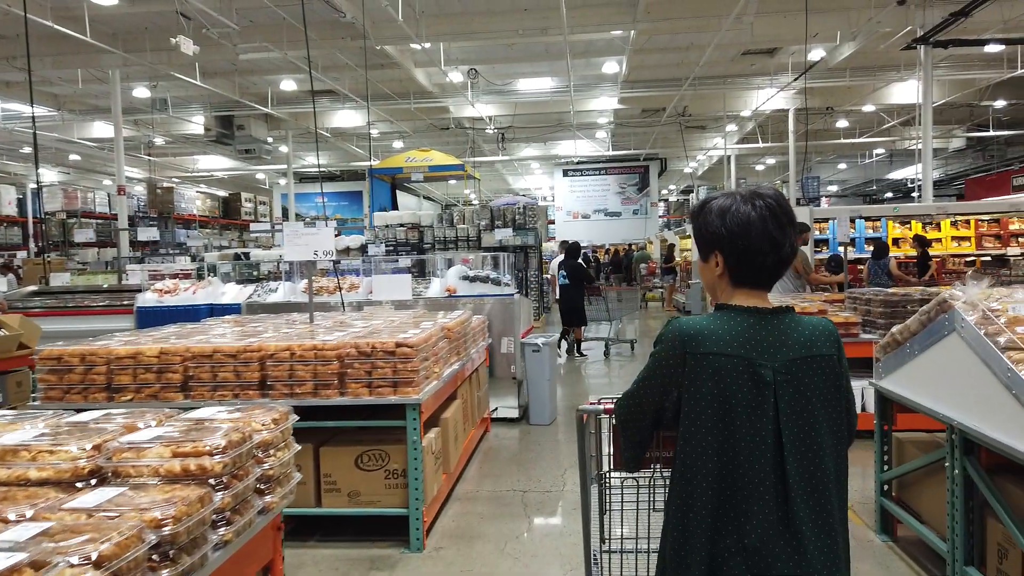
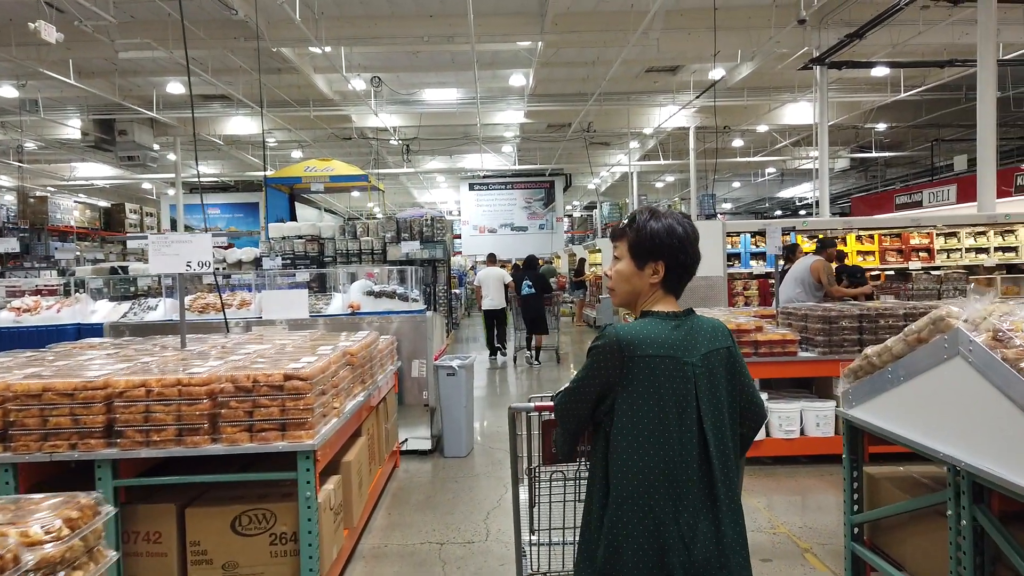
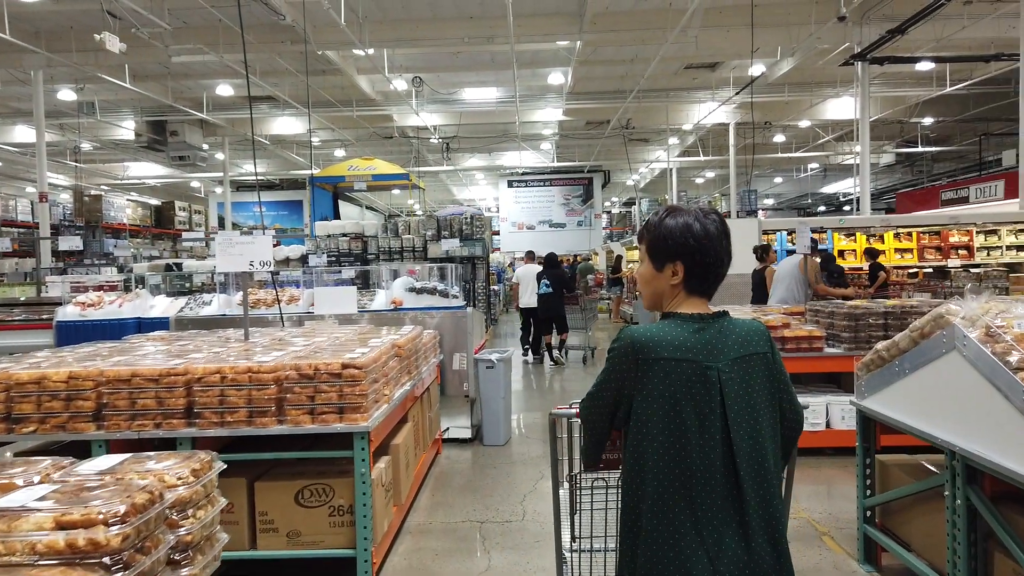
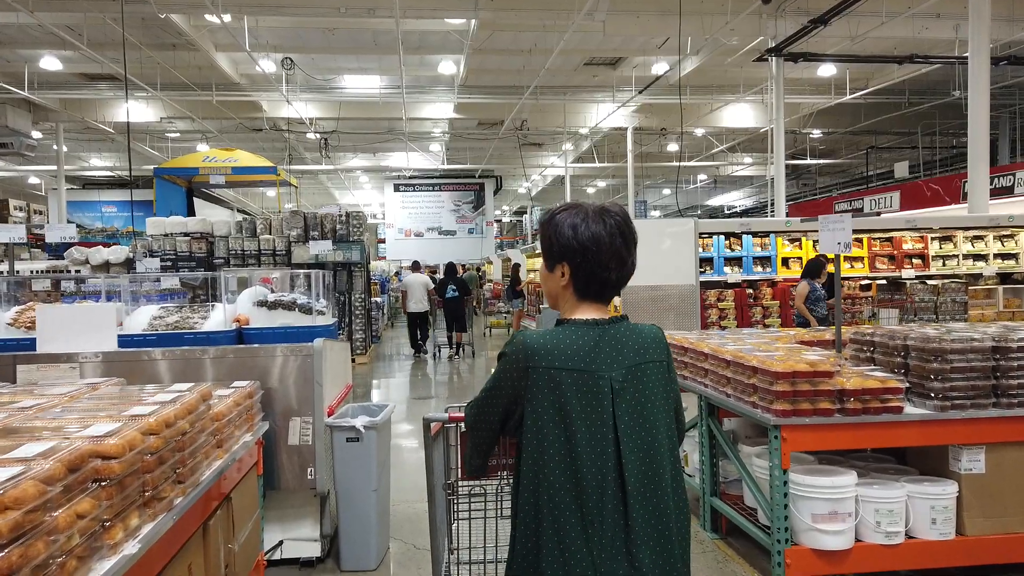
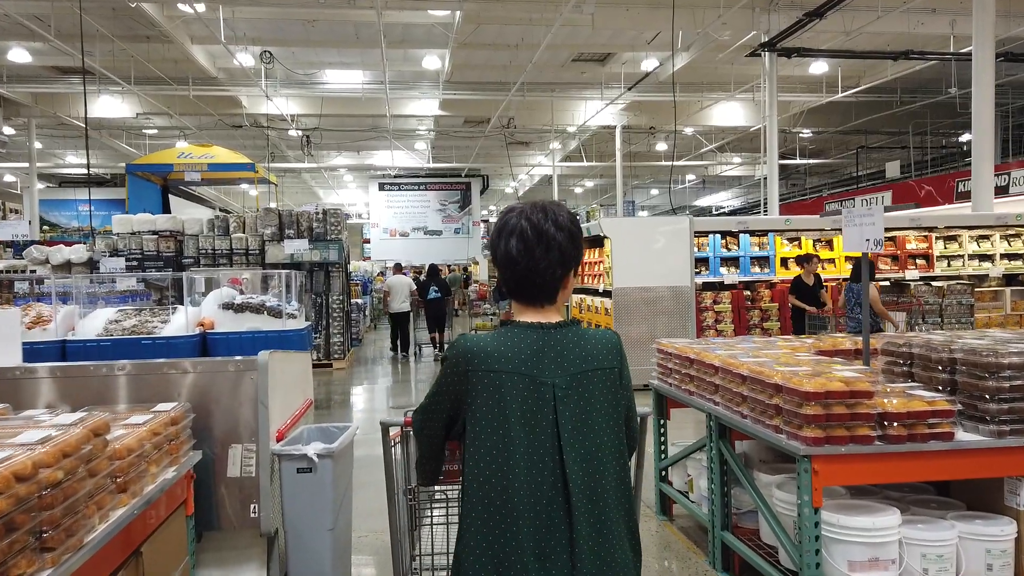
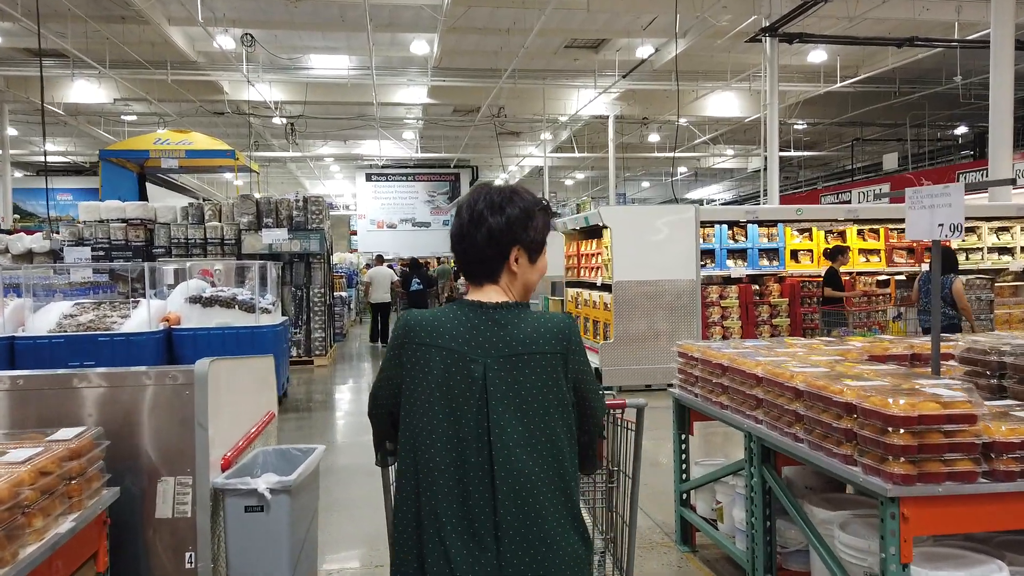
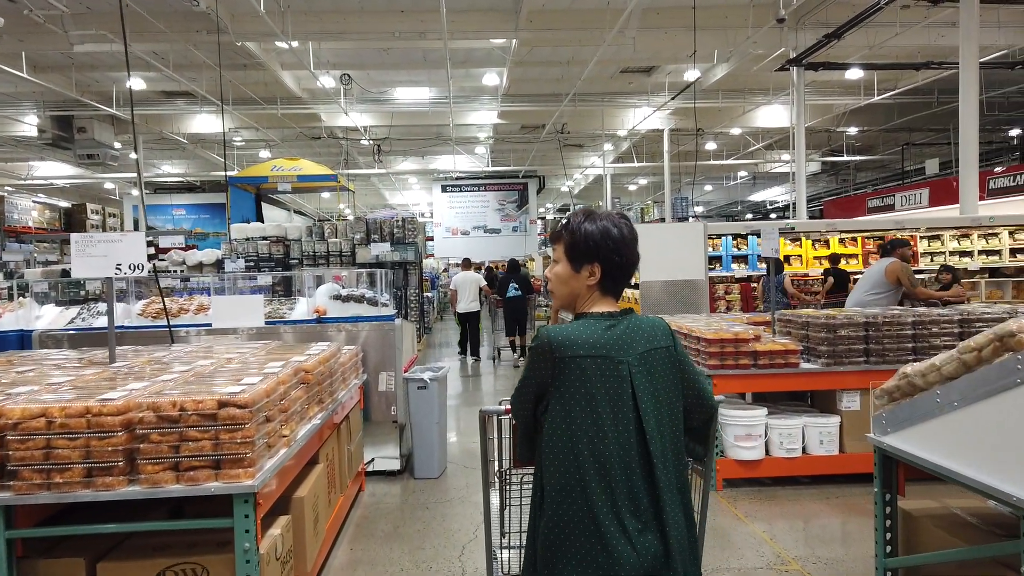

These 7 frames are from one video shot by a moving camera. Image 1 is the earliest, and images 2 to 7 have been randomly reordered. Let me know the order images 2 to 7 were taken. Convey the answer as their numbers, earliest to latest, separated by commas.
3, 2, 7, 4, 5, 6
